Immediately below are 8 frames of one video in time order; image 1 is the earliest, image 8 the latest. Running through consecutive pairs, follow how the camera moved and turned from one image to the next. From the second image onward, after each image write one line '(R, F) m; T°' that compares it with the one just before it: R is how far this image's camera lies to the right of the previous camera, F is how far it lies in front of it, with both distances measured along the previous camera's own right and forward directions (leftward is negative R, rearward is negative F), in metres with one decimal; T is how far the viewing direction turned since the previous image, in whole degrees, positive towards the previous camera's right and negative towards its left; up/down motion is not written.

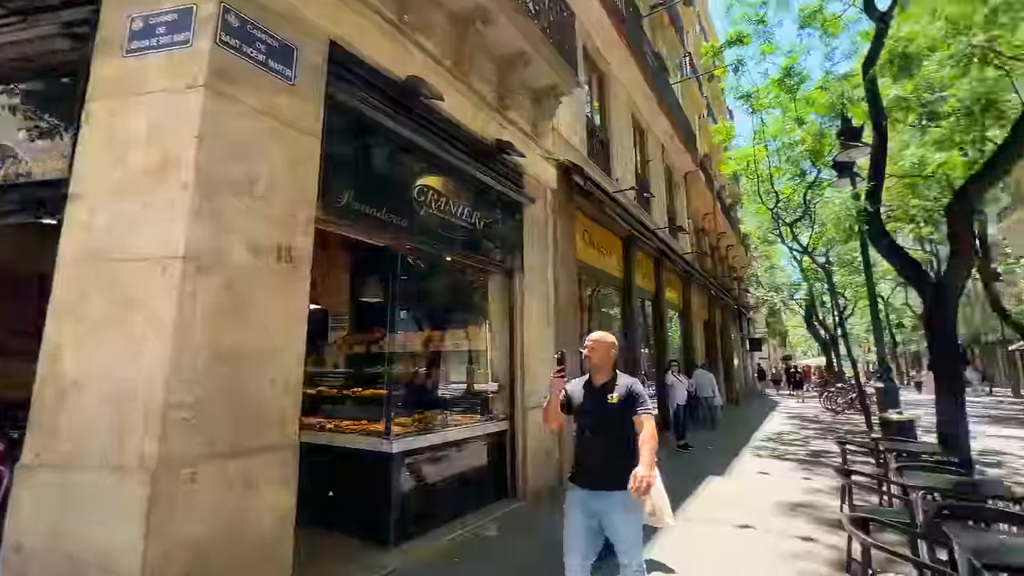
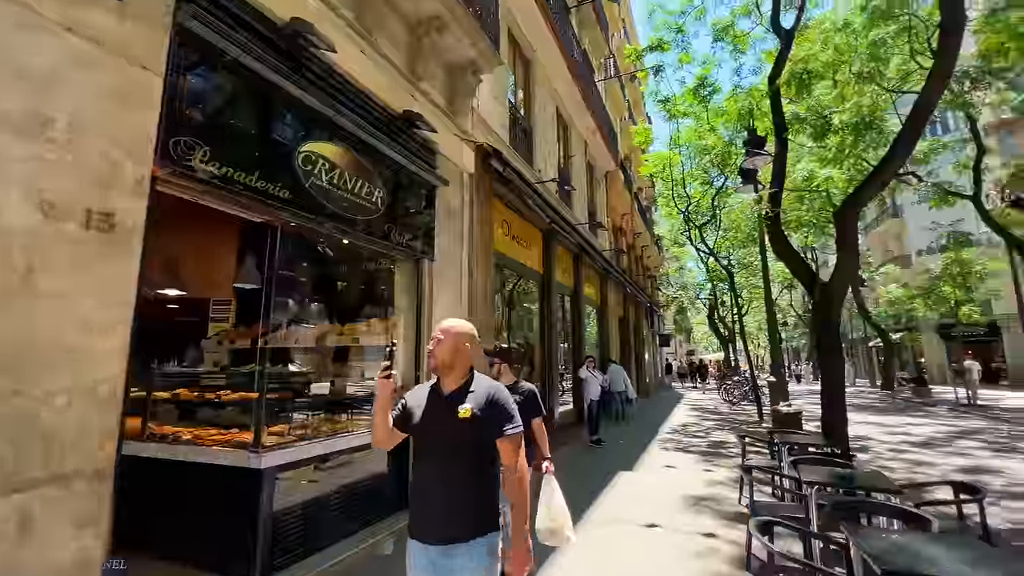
(+0.2, +0.4) m; +10°
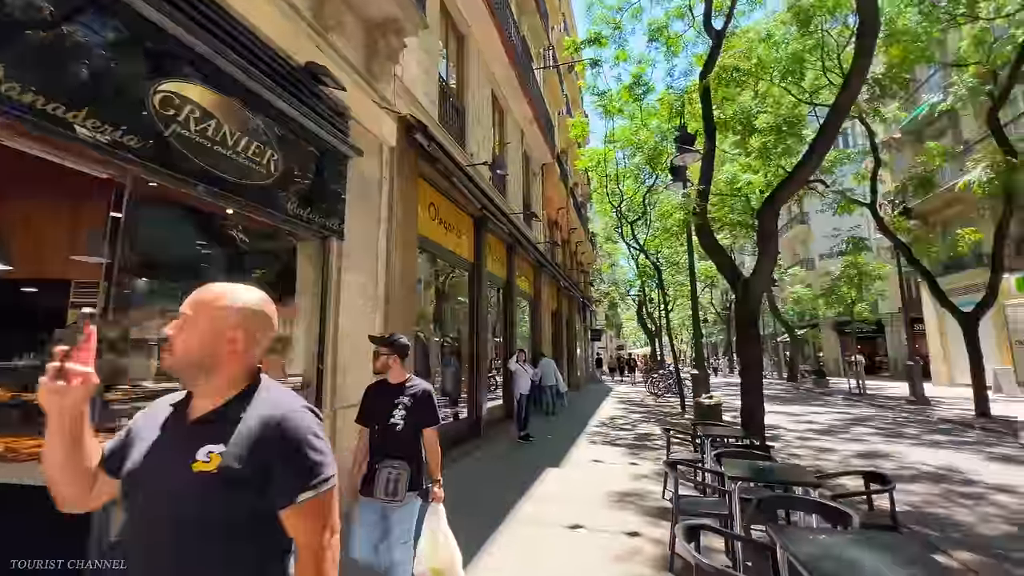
(+0.2, +0.4) m; +8°
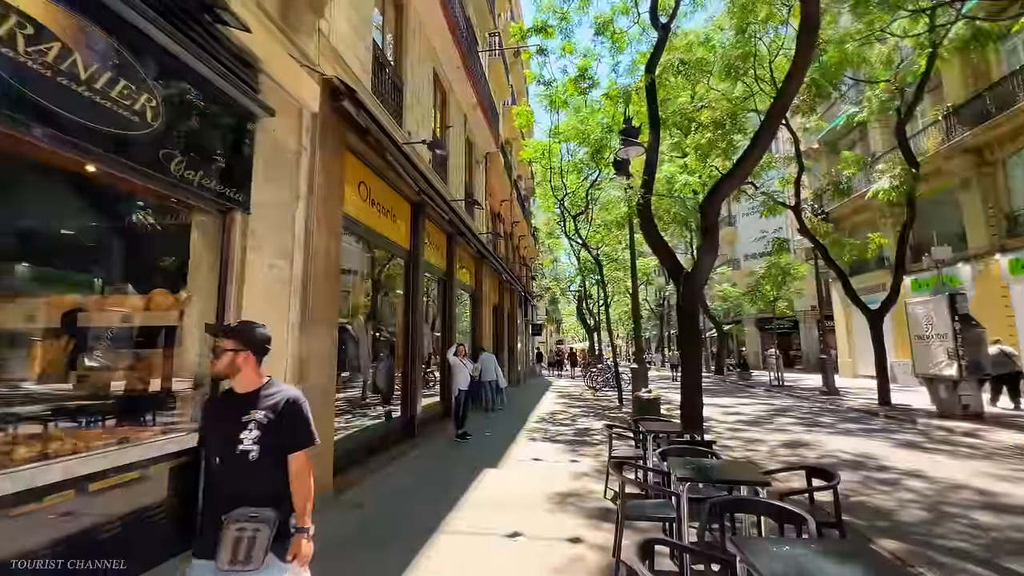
(+0.1, +0.4) m; +7°
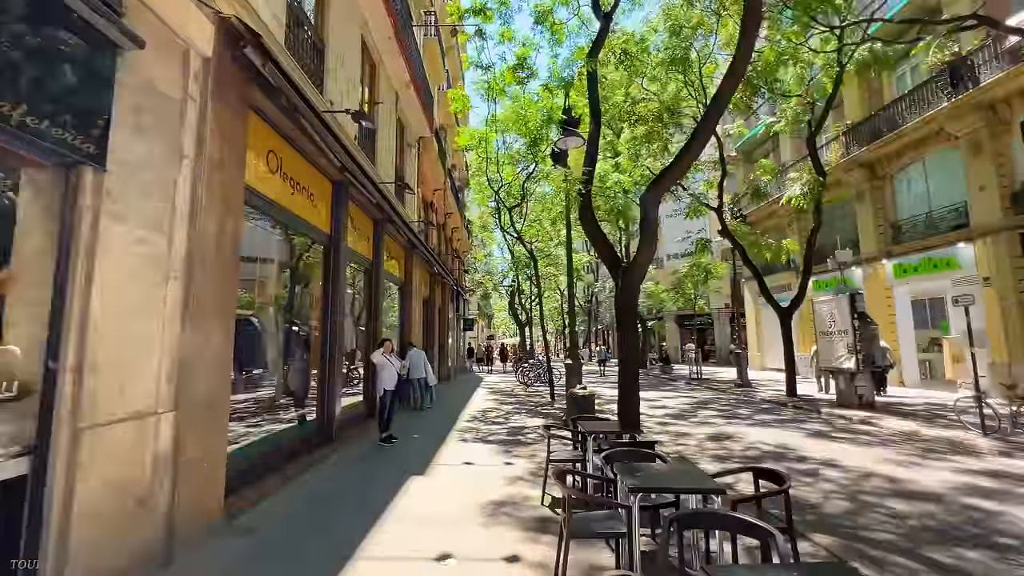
(0.0, +0.5) m; +9°
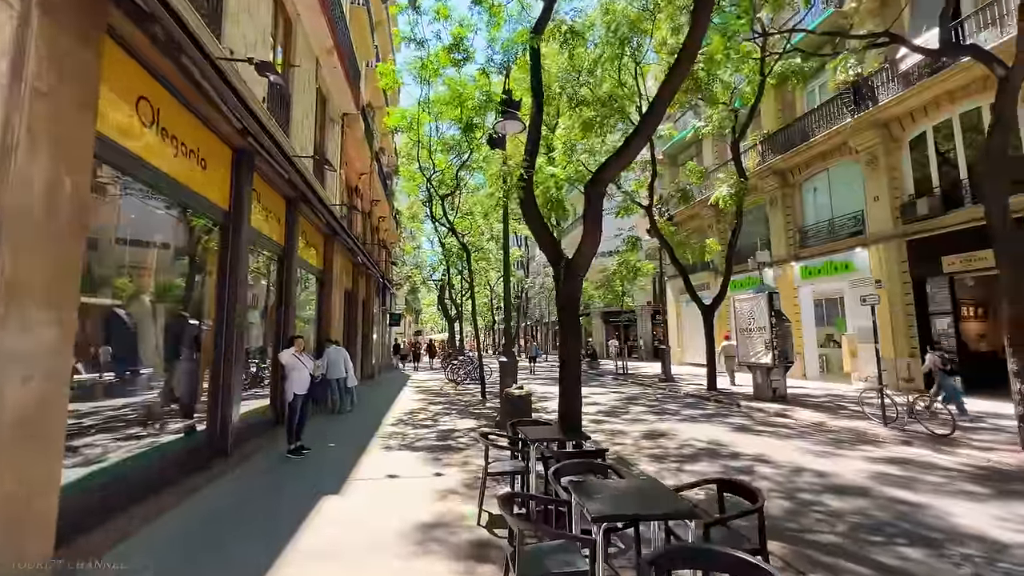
(-0.1, +0.7) m; +9°
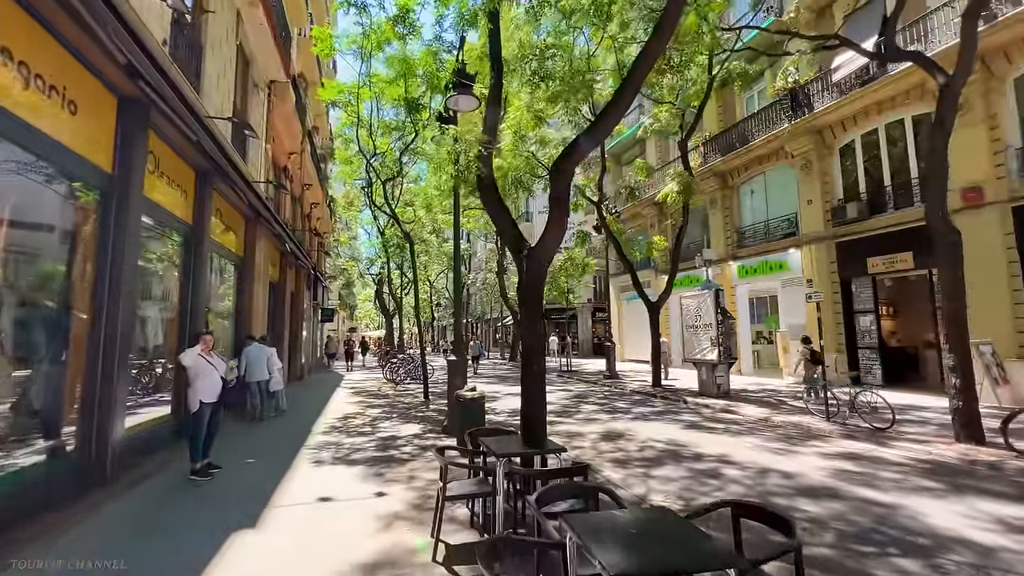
(-0.2, +0.8) m; +8°
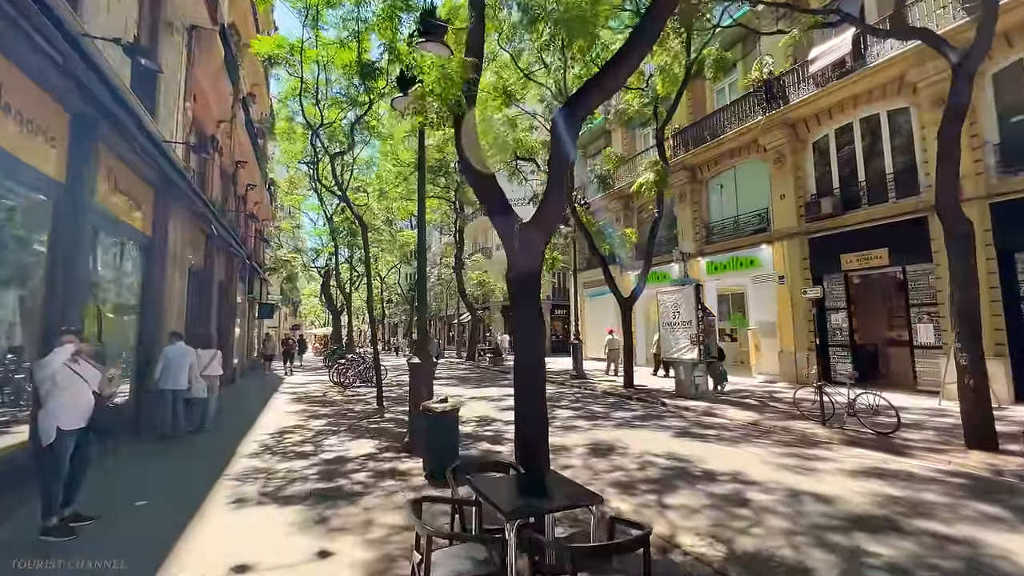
(-0.4, +1.4) m; +6°
